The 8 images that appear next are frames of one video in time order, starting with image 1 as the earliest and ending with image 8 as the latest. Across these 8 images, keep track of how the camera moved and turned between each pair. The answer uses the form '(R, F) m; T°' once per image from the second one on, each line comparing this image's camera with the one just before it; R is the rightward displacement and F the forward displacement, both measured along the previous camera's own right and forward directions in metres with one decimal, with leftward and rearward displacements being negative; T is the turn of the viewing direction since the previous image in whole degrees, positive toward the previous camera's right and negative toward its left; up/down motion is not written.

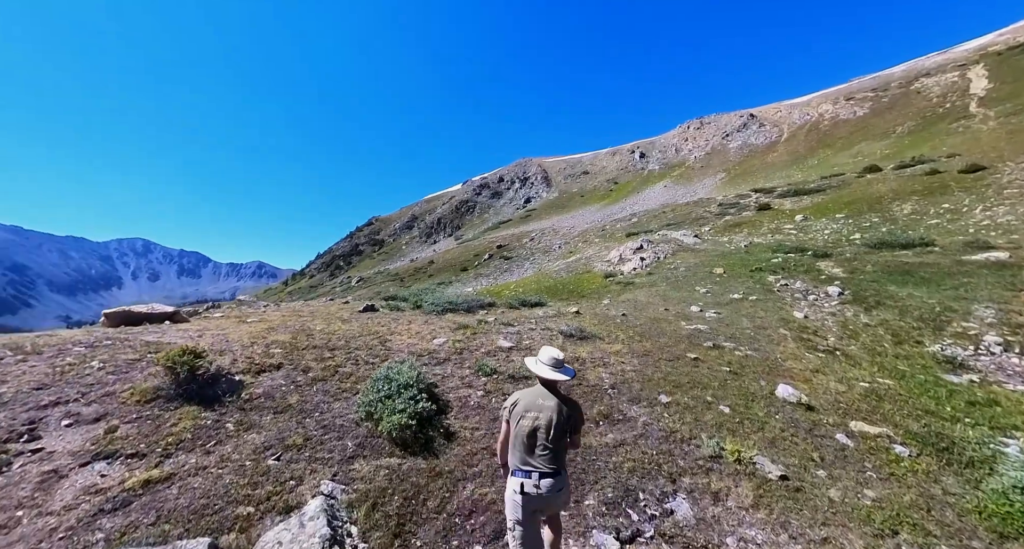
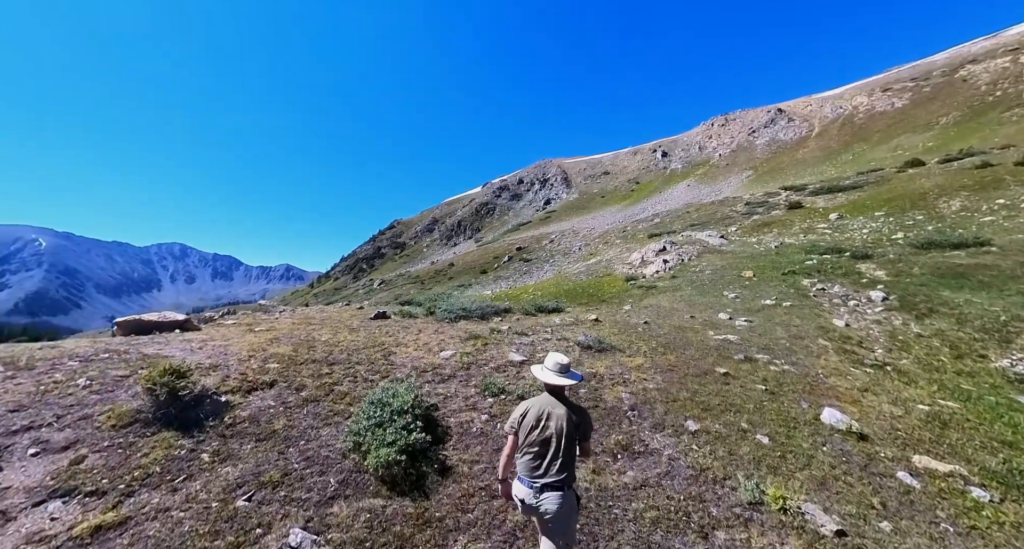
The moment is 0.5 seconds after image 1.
(+0.3, +1.0) m; -3°
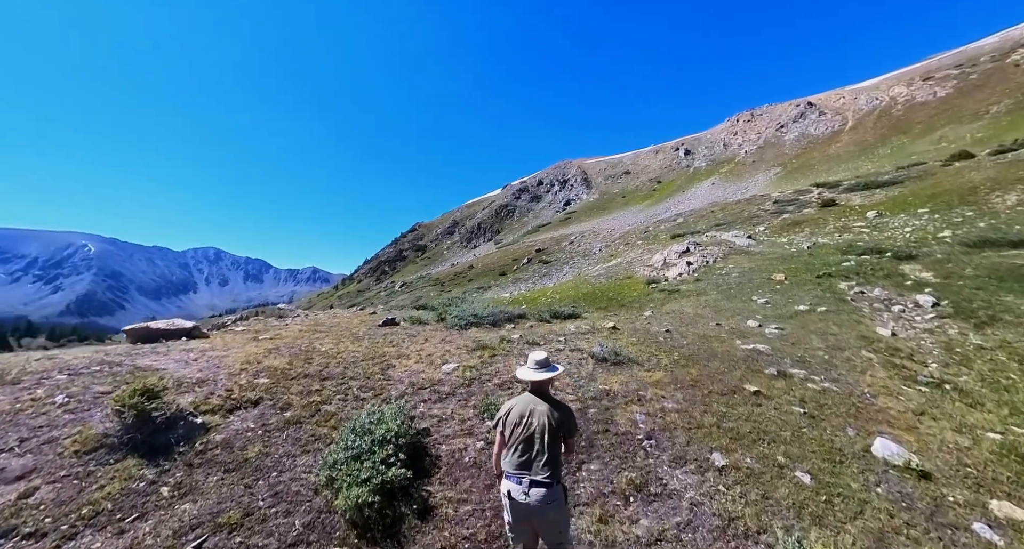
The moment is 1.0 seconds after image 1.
(+0.4, +1.0) m; -3°
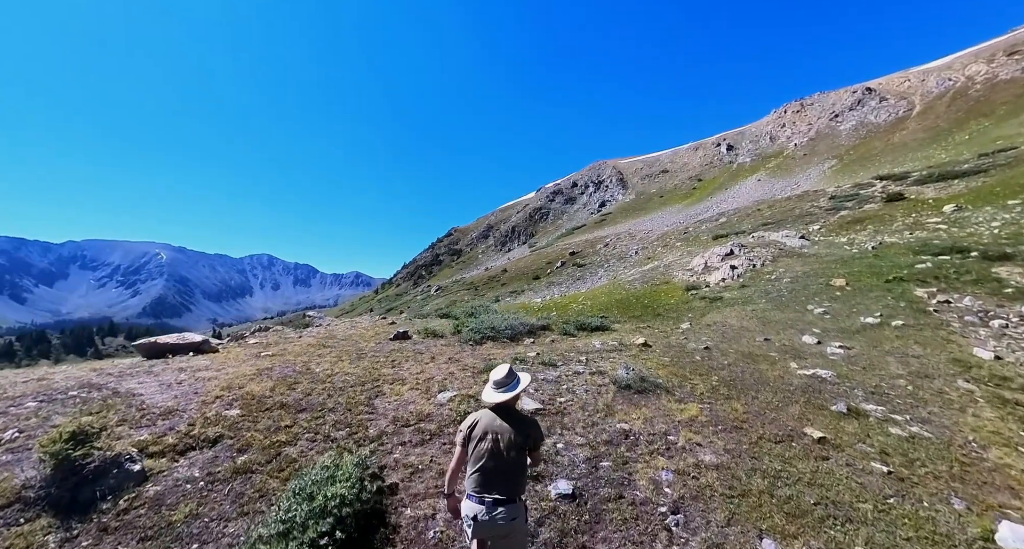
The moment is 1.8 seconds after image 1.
(+0.9, +1.7) m; -5°
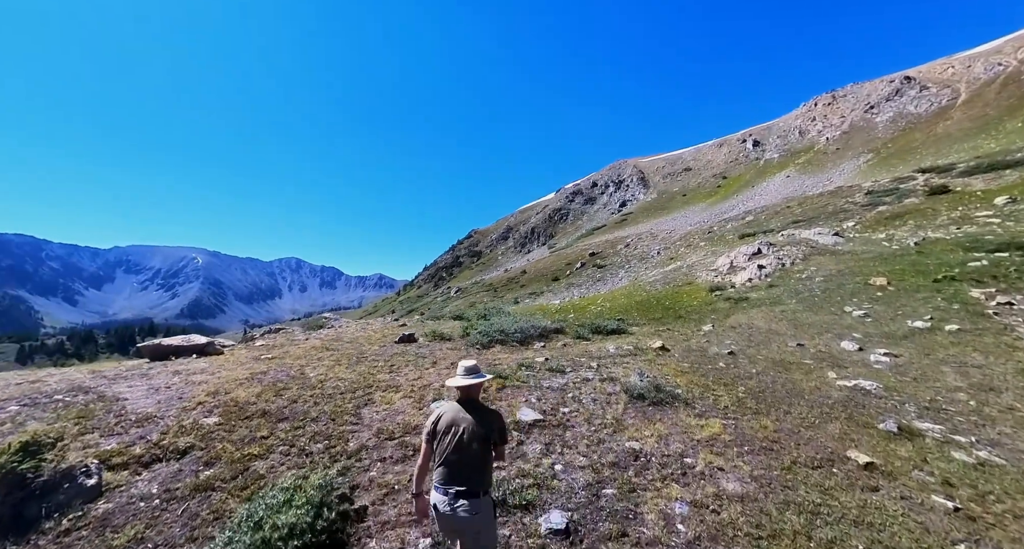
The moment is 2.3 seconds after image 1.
(+0.5, +1.0) m; -3°
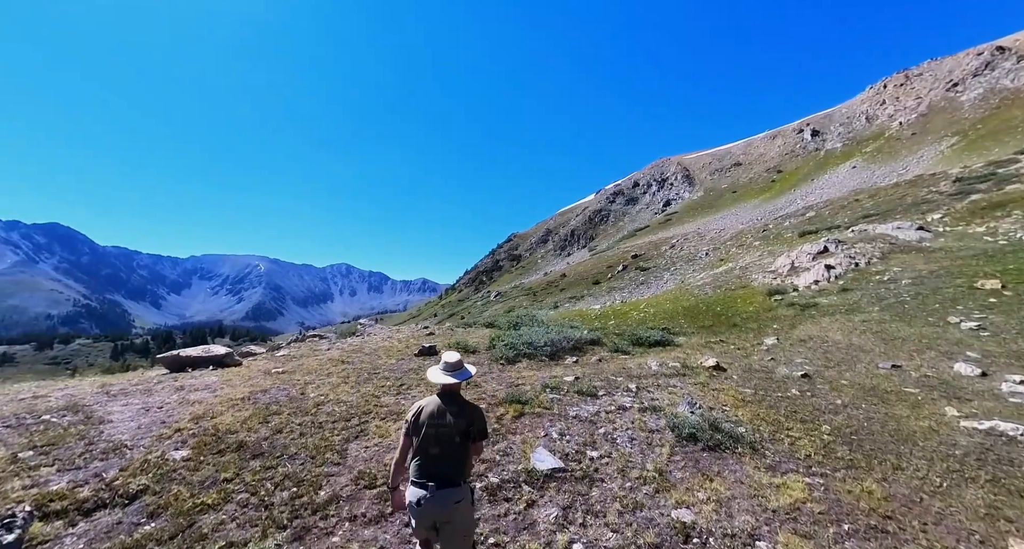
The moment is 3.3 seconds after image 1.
(+0.5, +1.8) m; -6°
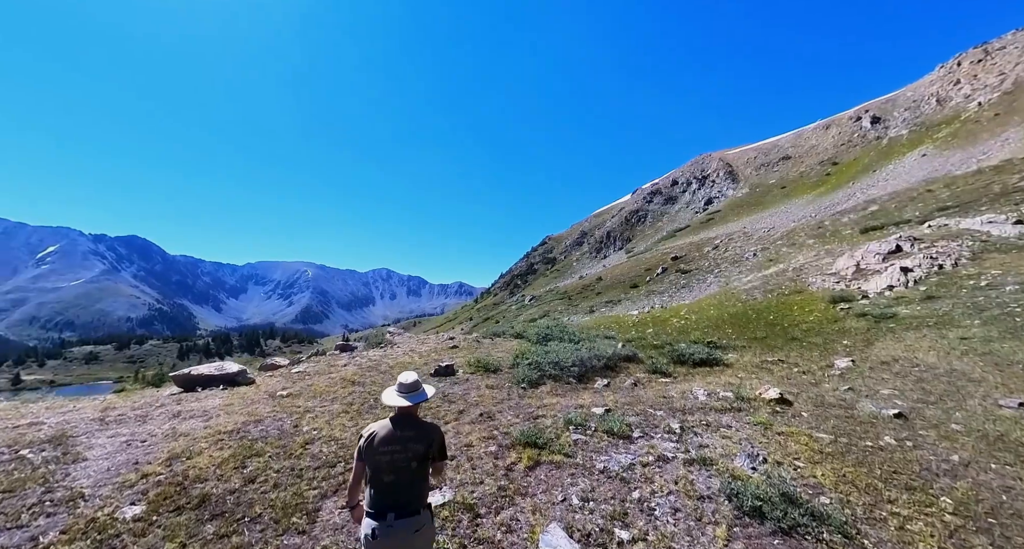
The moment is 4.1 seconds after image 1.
(+0.5, +1.7) m; -5°
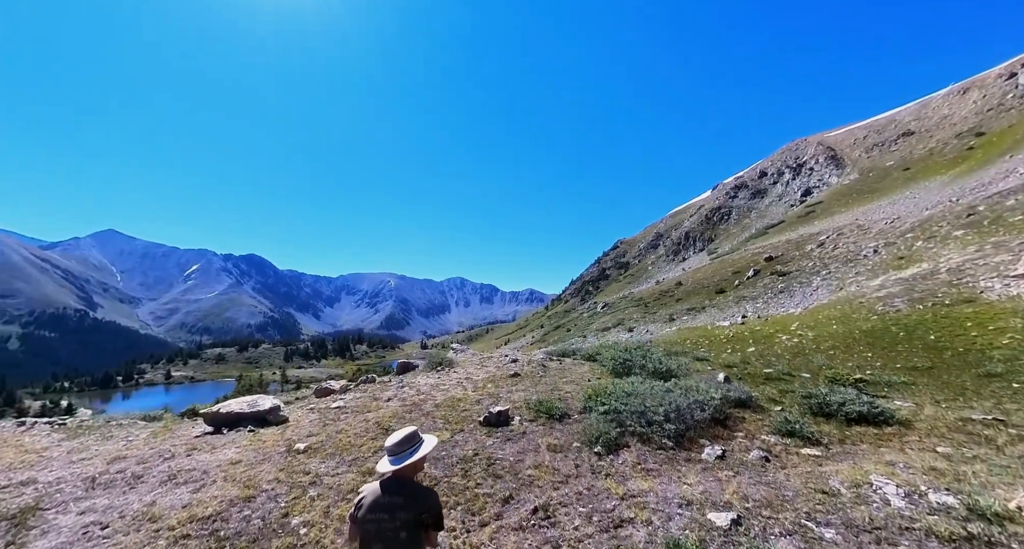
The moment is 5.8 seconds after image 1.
(+0.2, +3.4) m; -10°
